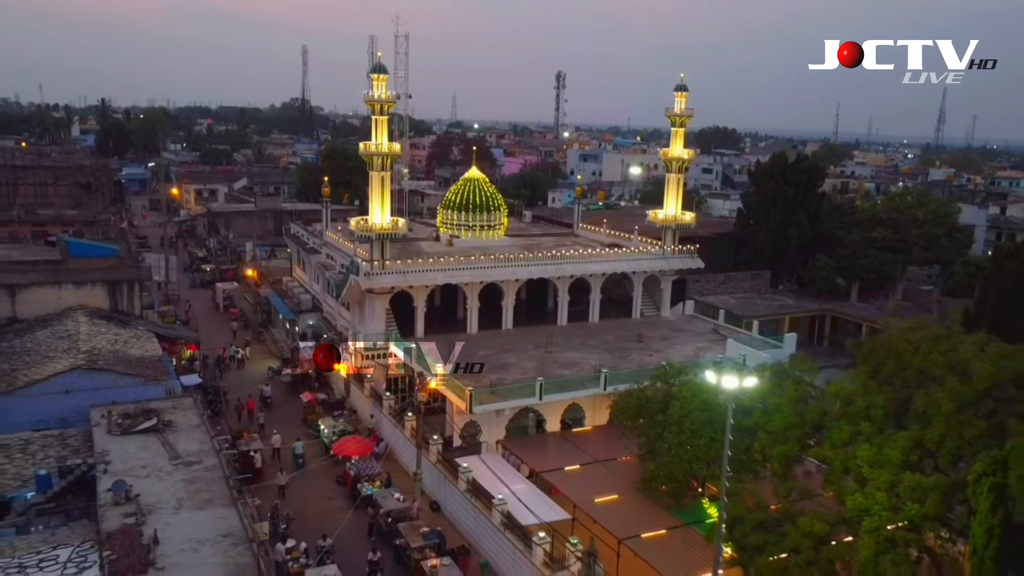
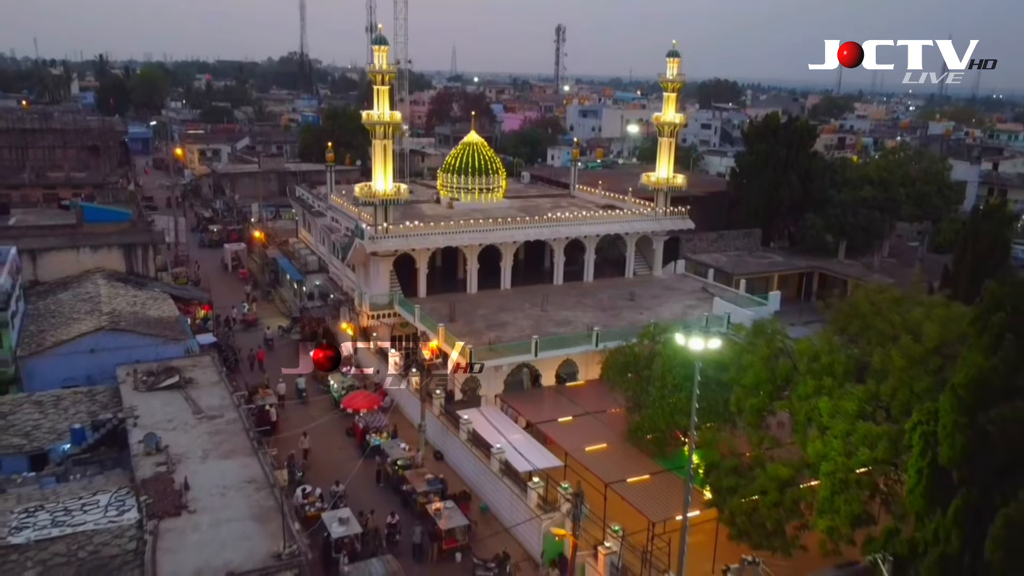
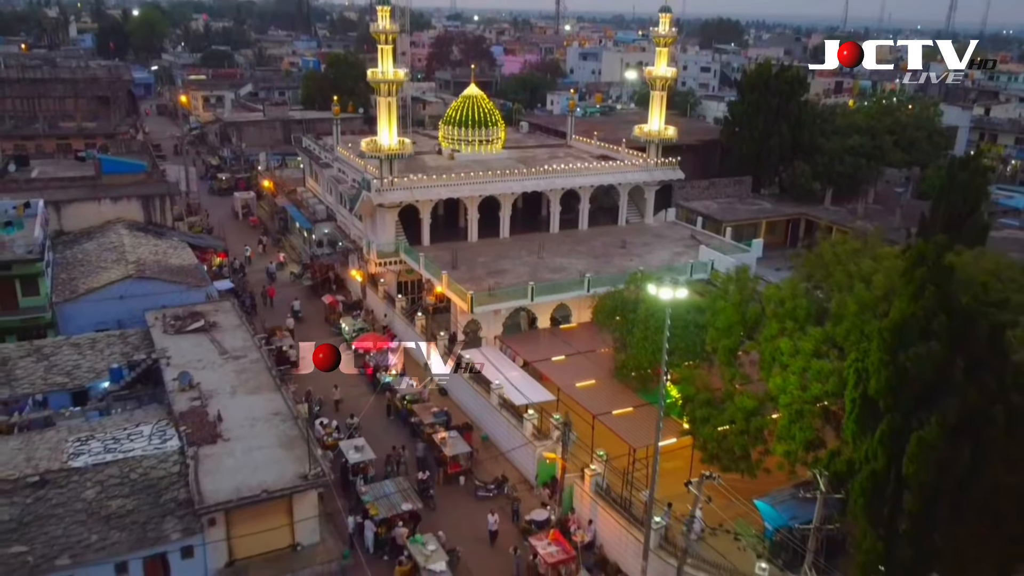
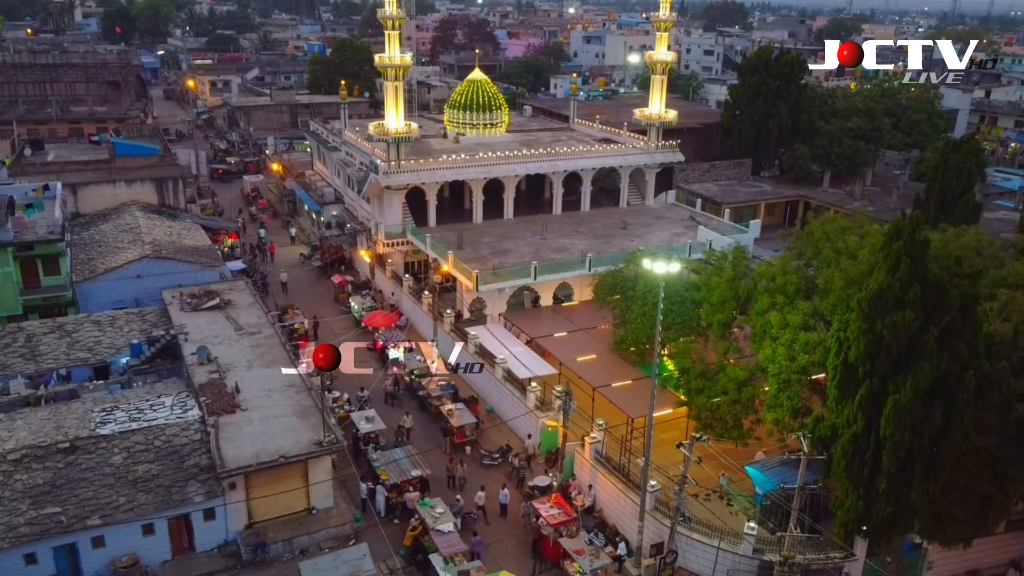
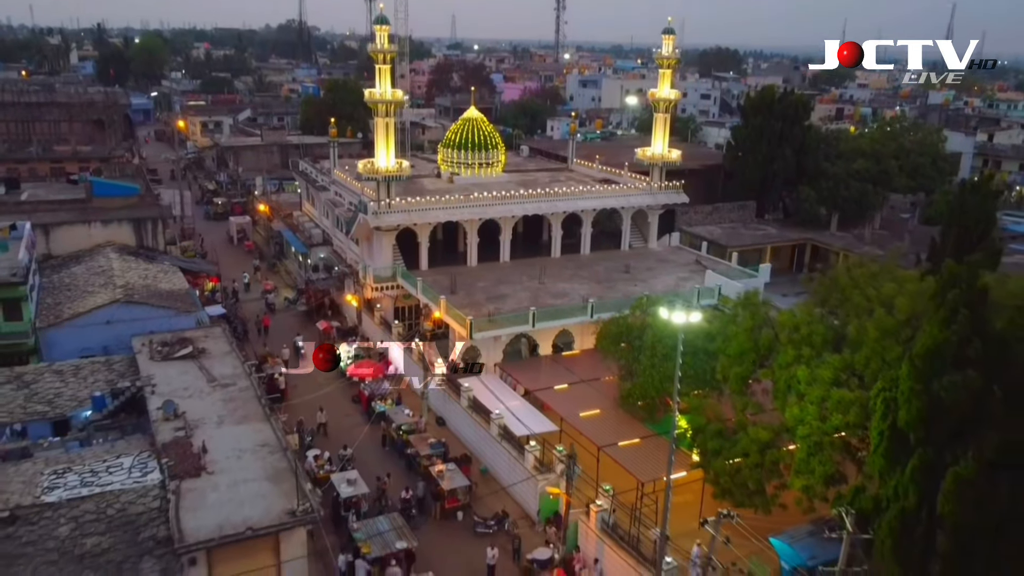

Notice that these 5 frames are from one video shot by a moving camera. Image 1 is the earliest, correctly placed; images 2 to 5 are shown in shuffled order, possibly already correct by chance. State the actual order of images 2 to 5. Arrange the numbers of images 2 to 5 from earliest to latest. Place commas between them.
2, 5, 3, 4
